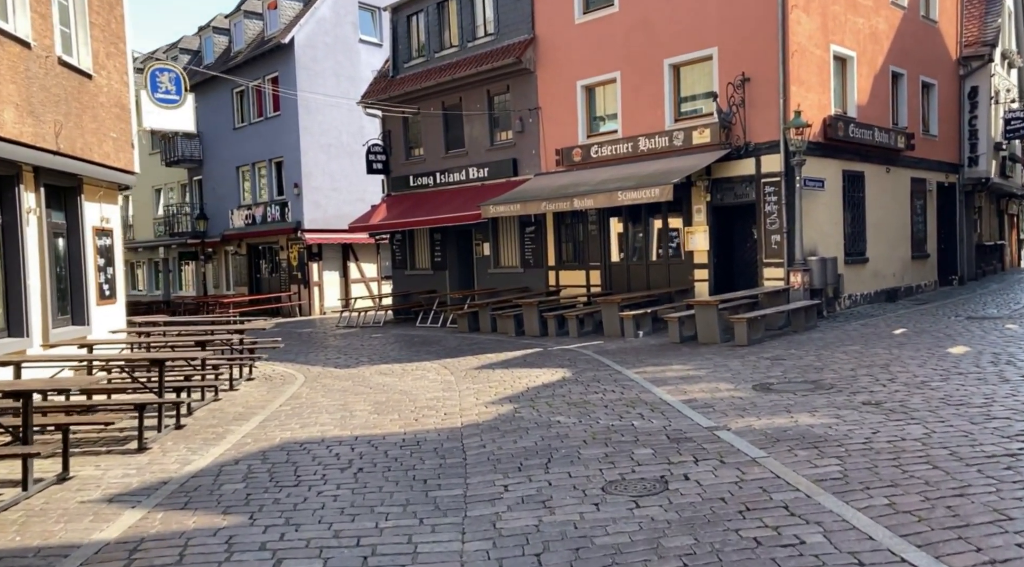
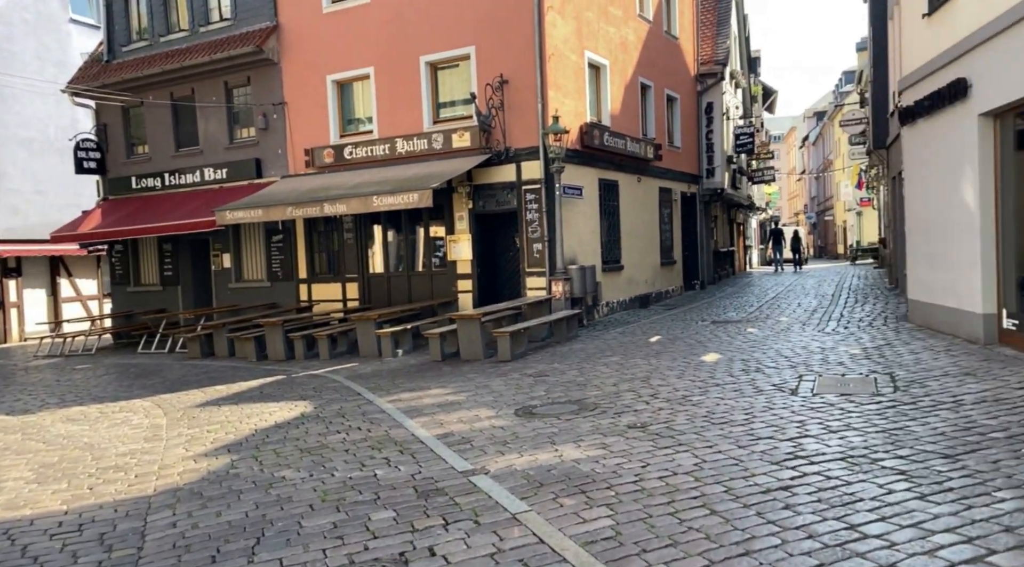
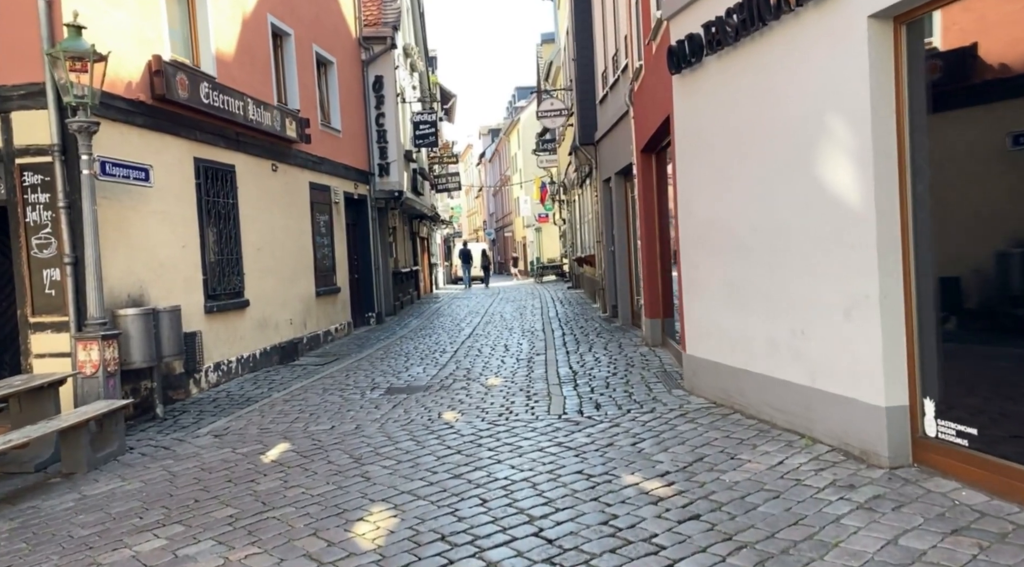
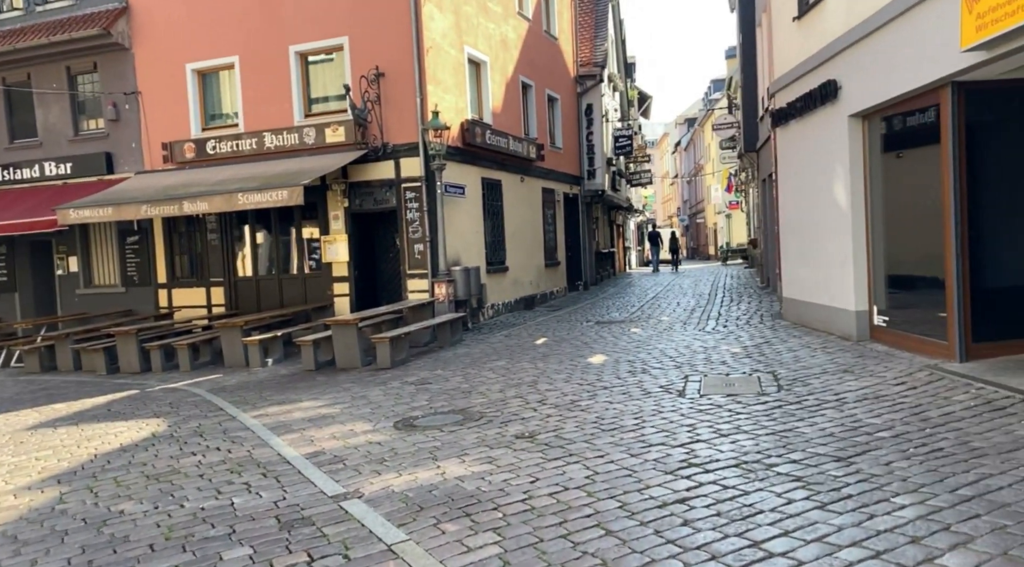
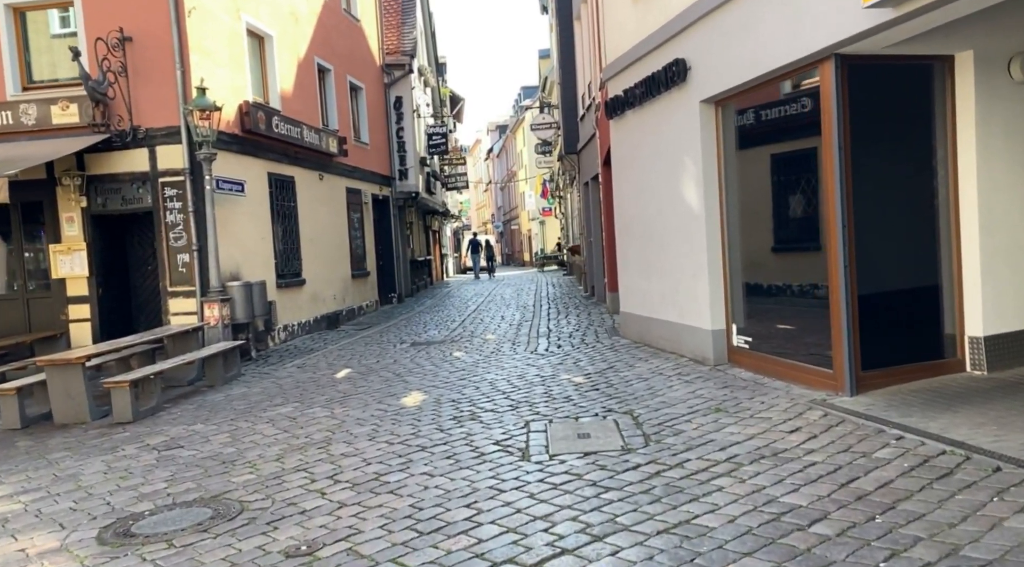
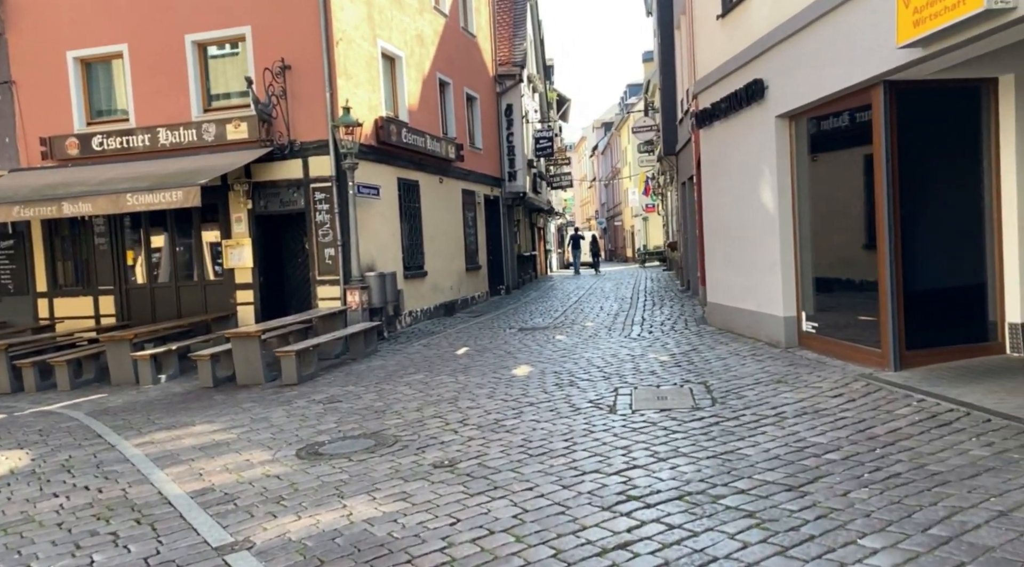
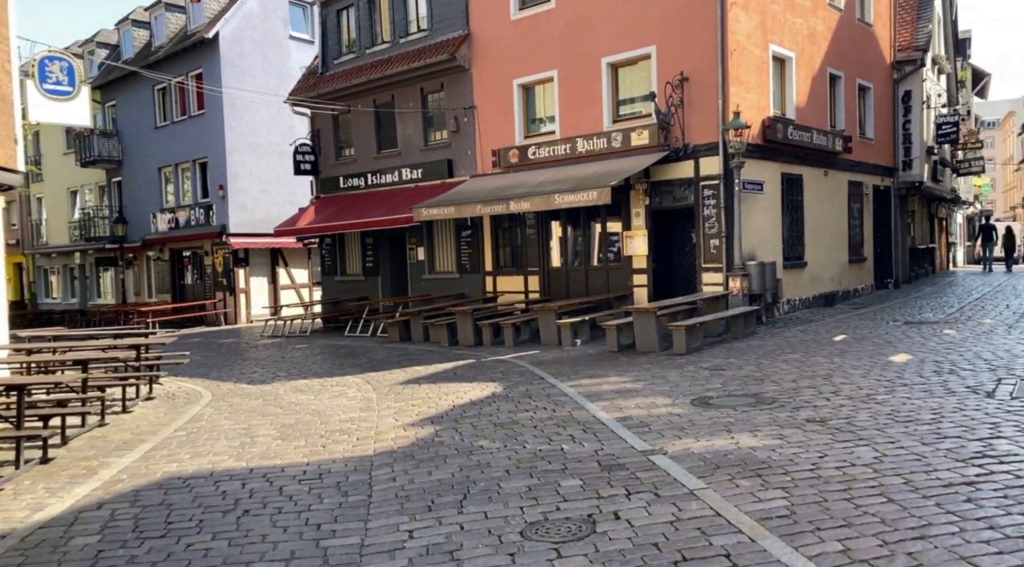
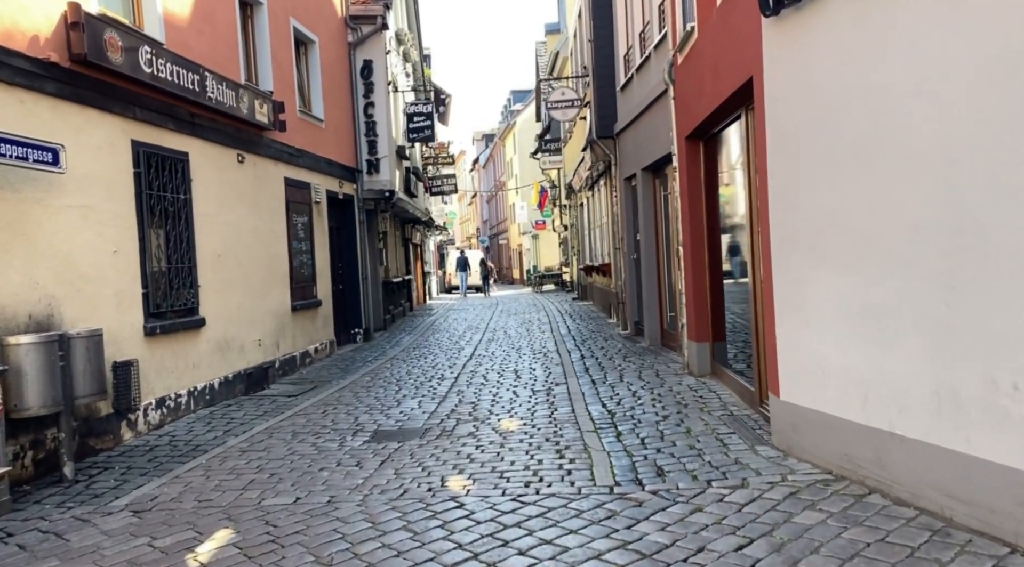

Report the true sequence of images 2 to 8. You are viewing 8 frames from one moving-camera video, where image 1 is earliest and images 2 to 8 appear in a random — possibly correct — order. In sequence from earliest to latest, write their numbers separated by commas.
7, 2, 4, 6, 5, 3, 8
